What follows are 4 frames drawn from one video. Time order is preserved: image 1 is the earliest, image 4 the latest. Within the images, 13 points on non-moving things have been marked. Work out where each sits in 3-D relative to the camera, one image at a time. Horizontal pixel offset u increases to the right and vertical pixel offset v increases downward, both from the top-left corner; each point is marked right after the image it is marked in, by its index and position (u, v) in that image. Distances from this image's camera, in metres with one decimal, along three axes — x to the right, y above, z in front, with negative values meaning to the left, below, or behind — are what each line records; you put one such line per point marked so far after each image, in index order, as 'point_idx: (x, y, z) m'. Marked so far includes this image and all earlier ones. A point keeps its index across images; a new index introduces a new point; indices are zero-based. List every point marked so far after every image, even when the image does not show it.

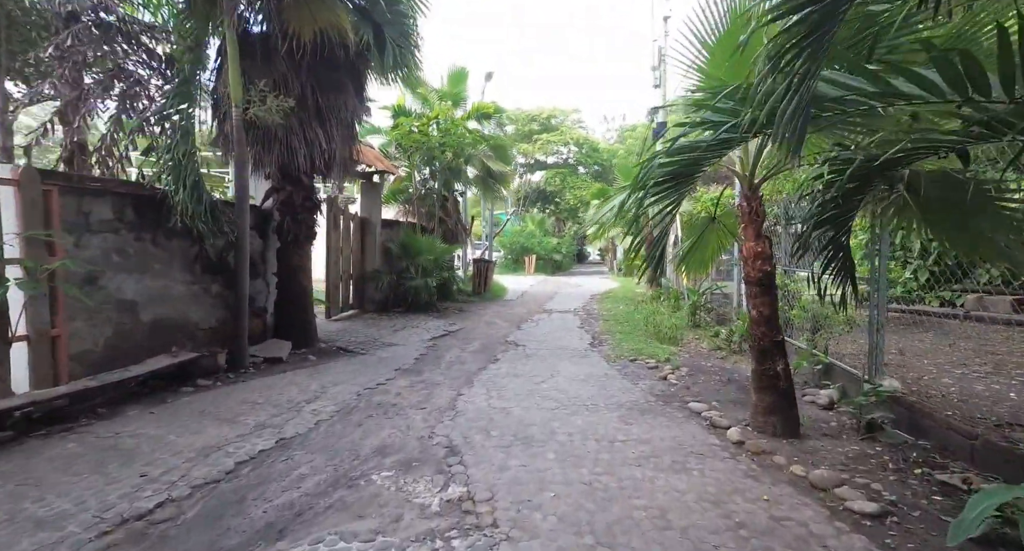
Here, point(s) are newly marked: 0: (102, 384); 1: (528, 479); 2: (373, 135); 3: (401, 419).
0: (-2.8, -0.7, +3.5) m
1: (+0.1, -1.0, +2.7) m
2: (-2.7, +2.7, +10.1) m
3: (-0.8, -1.0, +3.6) m
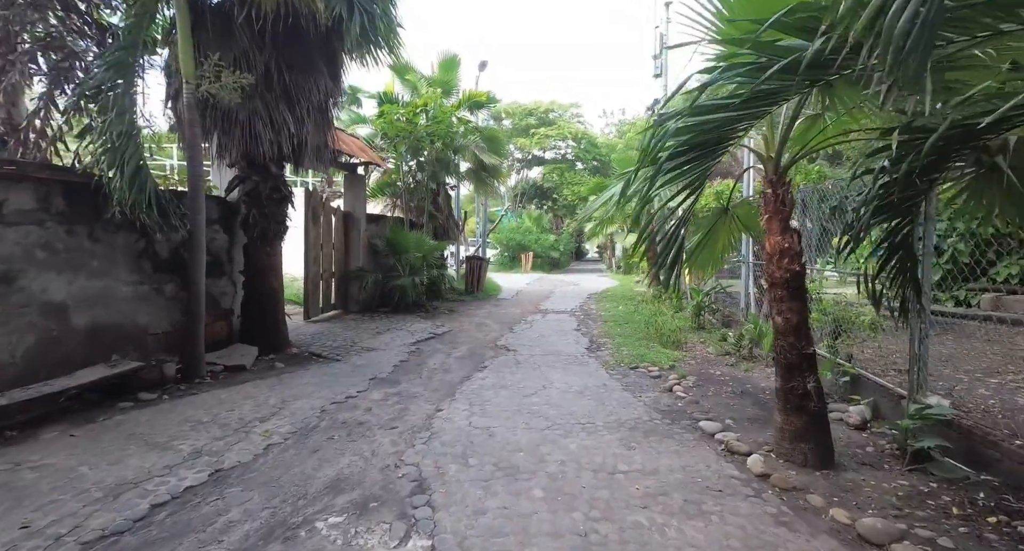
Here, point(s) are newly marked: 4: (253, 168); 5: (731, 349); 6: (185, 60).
0: (-2.8, -0.7, +3.0) m
1: (0.0, -1.0, +2.2) m
2: (-2.8, +2.7, +9.5) m
3: (-0.9, -1.0, +3.1) m
4: (-2.5, +1.1, +5.1) m
5: (+2.4, -0.8, +5.7) m
6: (-2.5, +1.7, +4.0) m
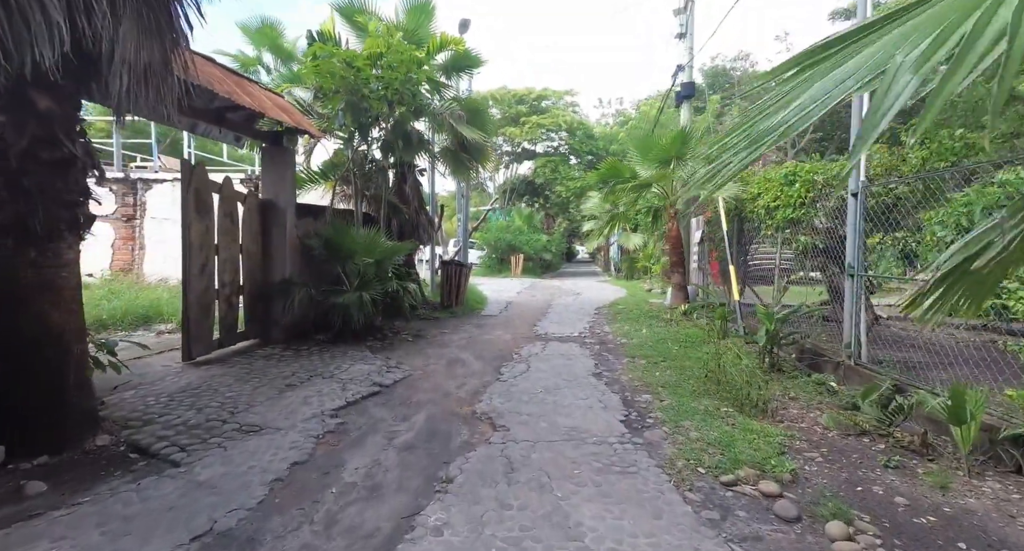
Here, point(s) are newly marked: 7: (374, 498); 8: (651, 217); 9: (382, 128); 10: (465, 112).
0: (-2.9, -0.9, +0.5) m
1: (0.0, -1.2, -0.2) m
2: (-3.0, +2.5, +7.1) m
3: (-0.9, -1.2, +0.7) m
4: (-2.6, +0.9, +2.7) m
5: (+2.3, -1.0, +3.4) m
6: (-2.5, +1.5, +1.5) m
7: (-0.7, -1.1, +2.6) m
8: (+2.8, +1.2, +10.3) m
9: (-1.7, +1.9, +6.7) m
10: (-0.7, +2.5, +7.9) m
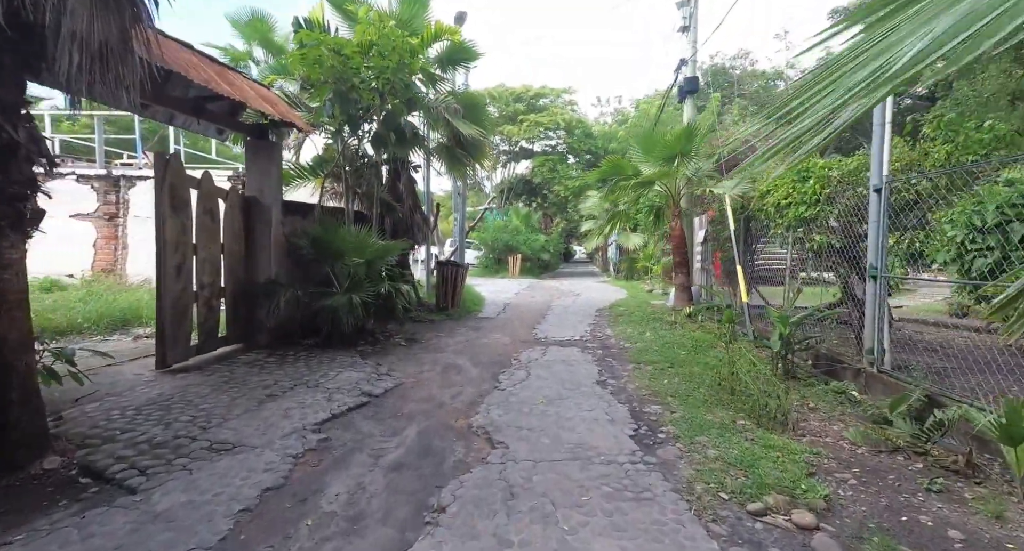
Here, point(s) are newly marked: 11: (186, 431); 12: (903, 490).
0: (-2.9, -0.9, +0.2) m
1: (0.0, -1.2, -0.6) m
2: (-3.0, +2.5, +6.8) m
3: (-0.9, -1.2, +0.4) m
4: (-2.6, +0.9, +2.3) m
5: (+2.3, -1.0, +3.1) m
6: (-2.5, +1.5, +1.2) m
7: (-0.7, -1.1, +2.2) m
8: (+2.7, +1.1, +10.0) m
9: (-1.7, +1.9, +6.4) m
10: (-0.8, +2.5, +7.6) m
11: (-2.0, -1.0, +3.2) m
12: (+2.0, -1.1, +2.6) m
